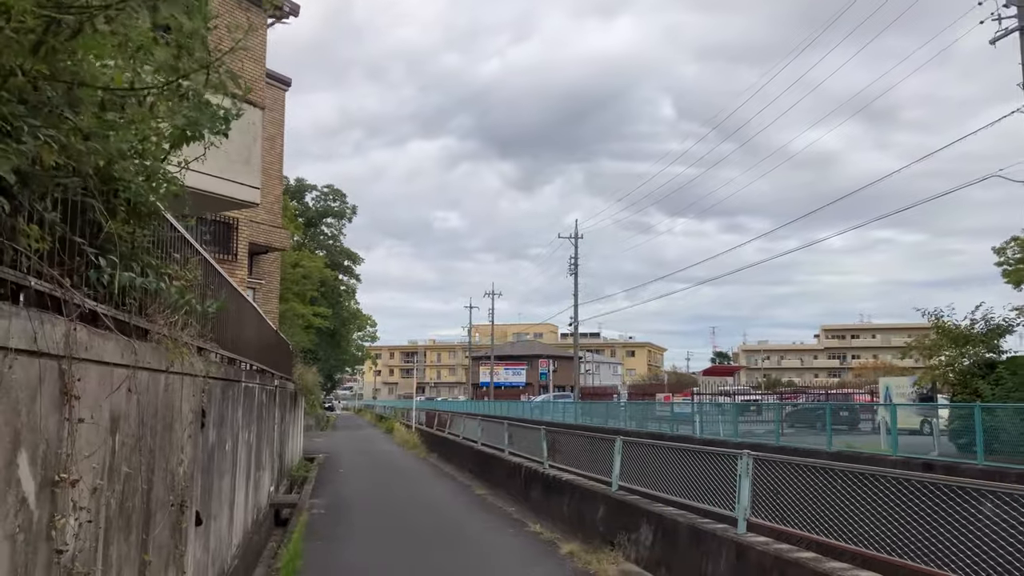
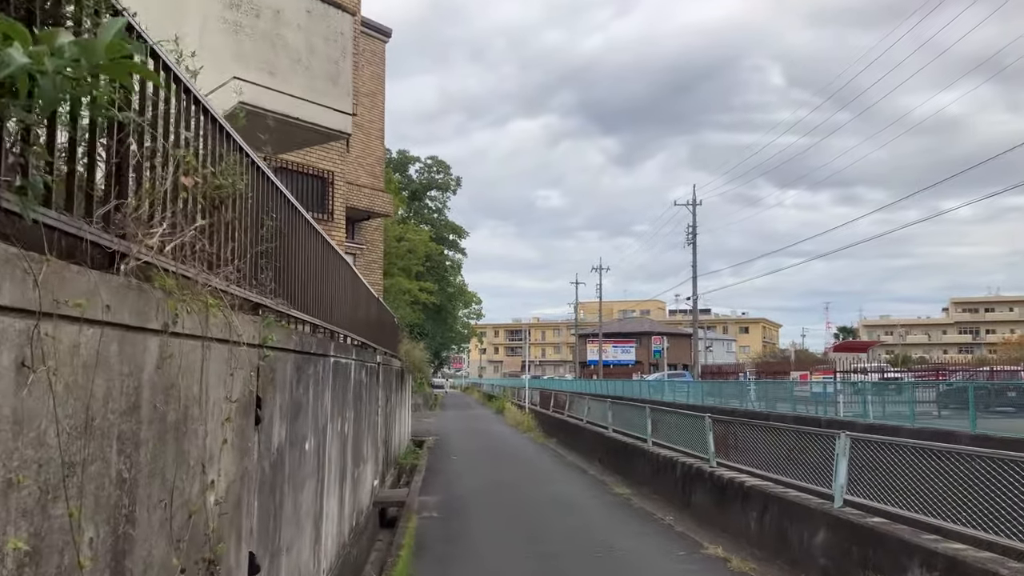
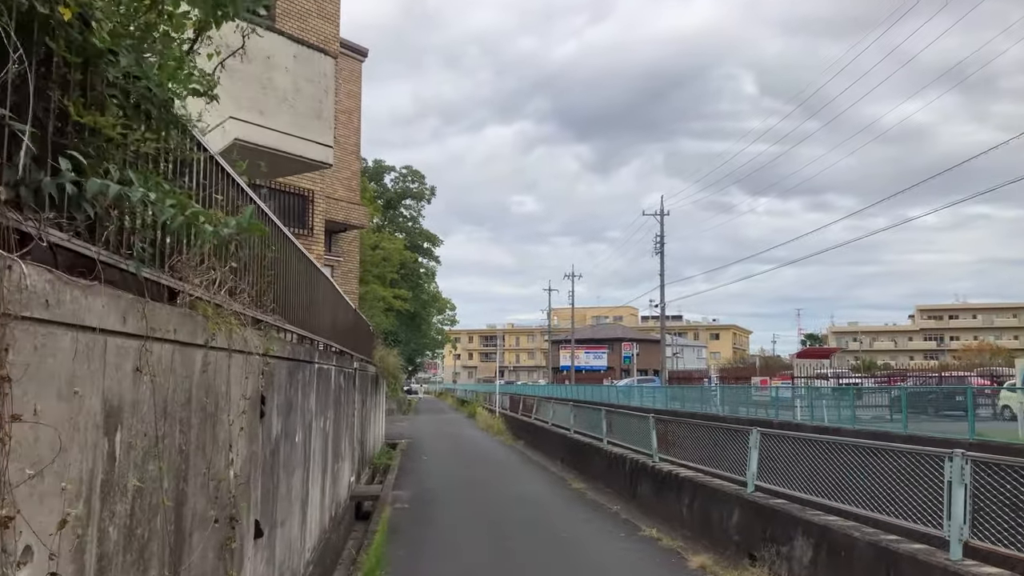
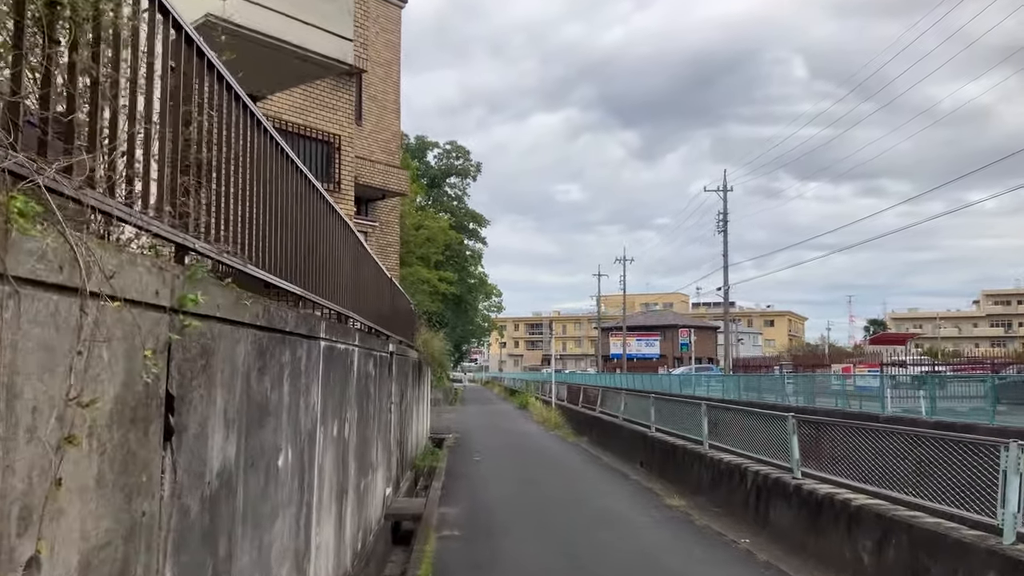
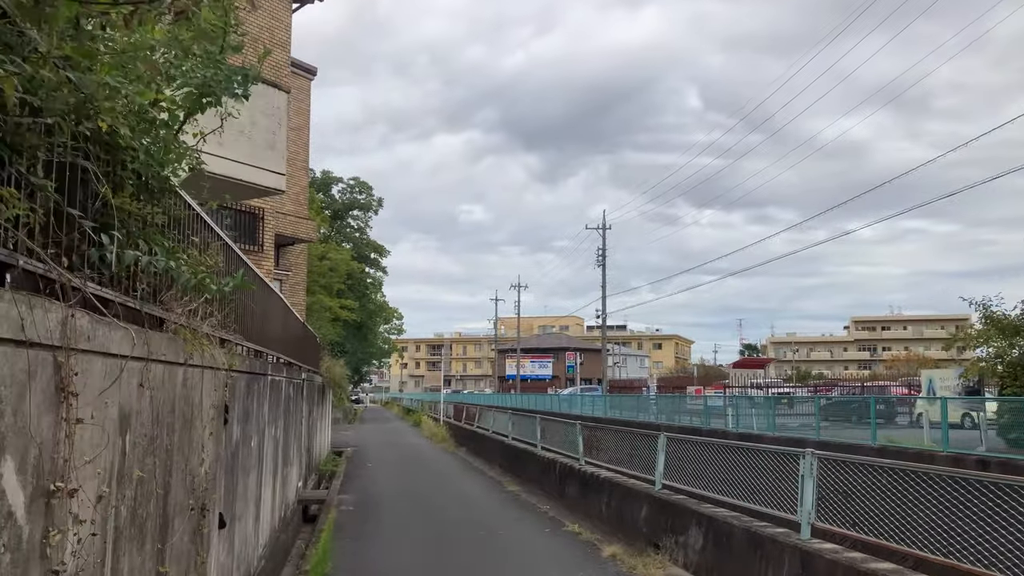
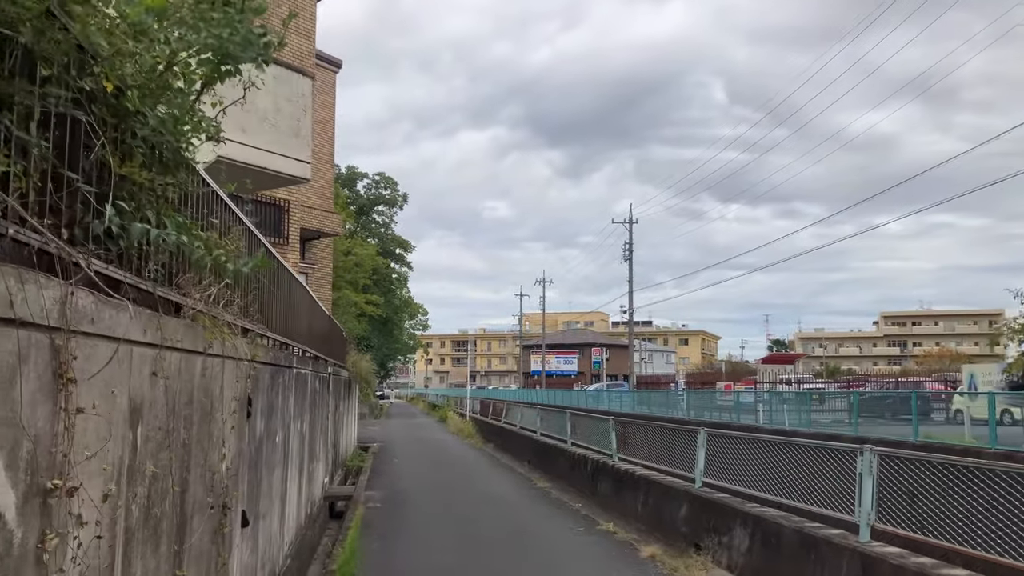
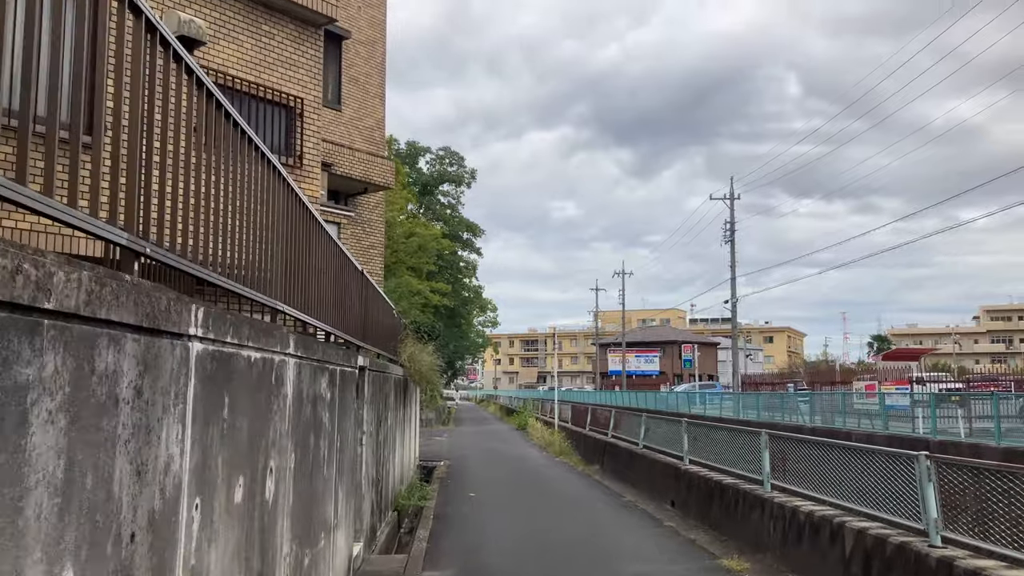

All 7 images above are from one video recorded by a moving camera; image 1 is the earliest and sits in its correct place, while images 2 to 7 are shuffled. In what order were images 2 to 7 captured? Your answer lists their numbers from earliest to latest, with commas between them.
5, 6, 3, 2, 4, 7
